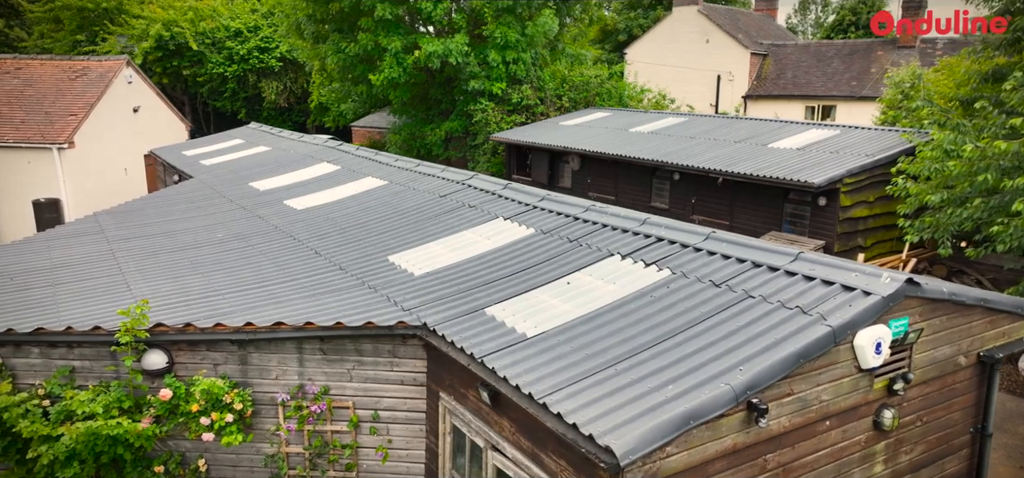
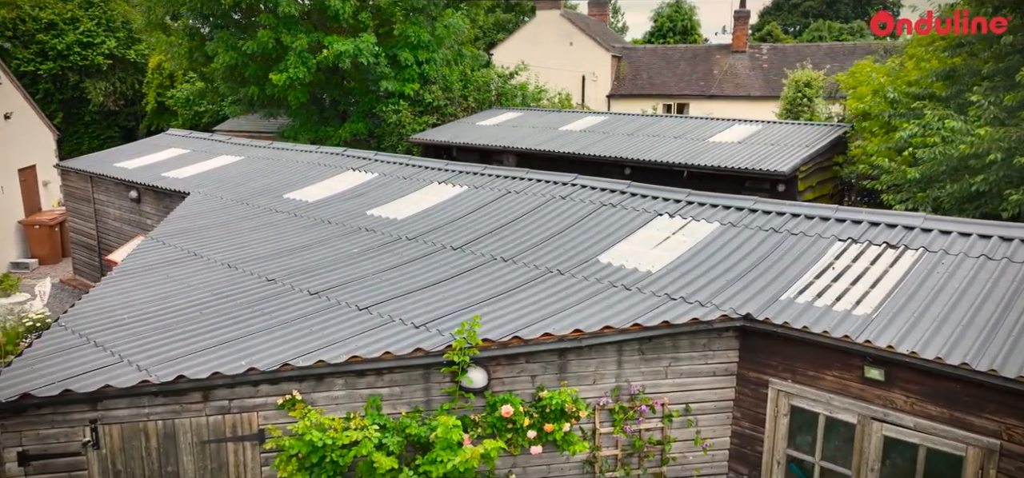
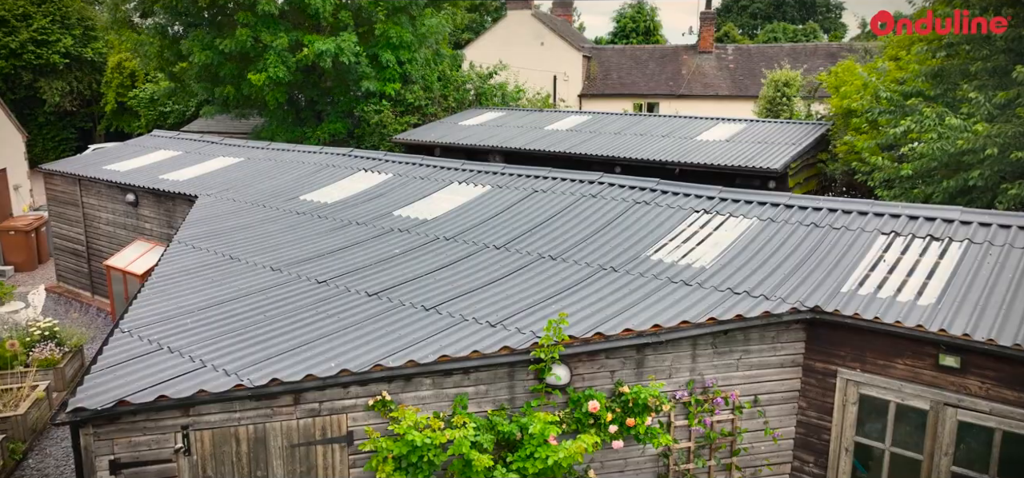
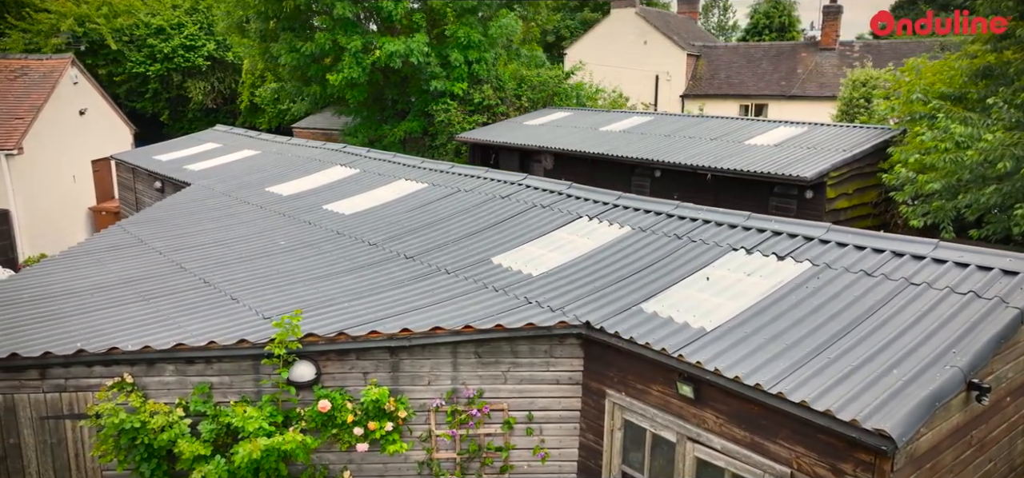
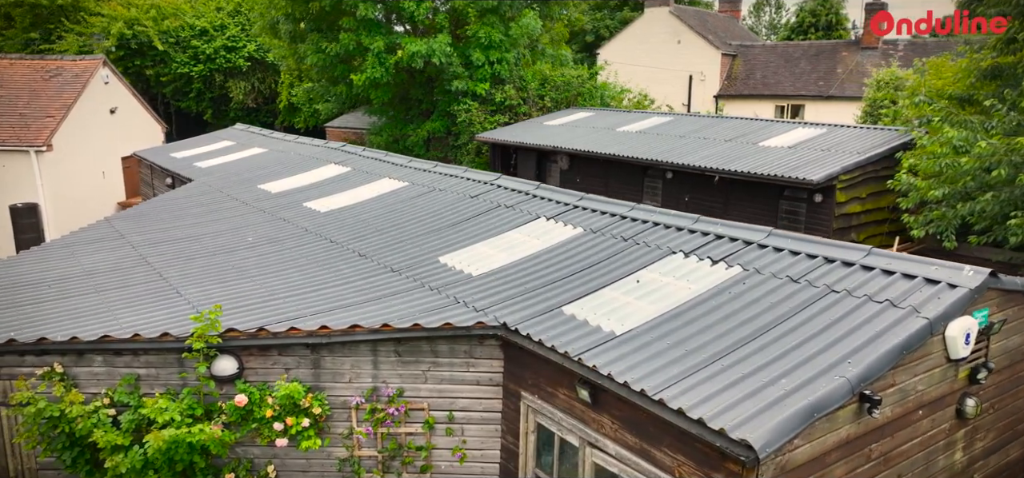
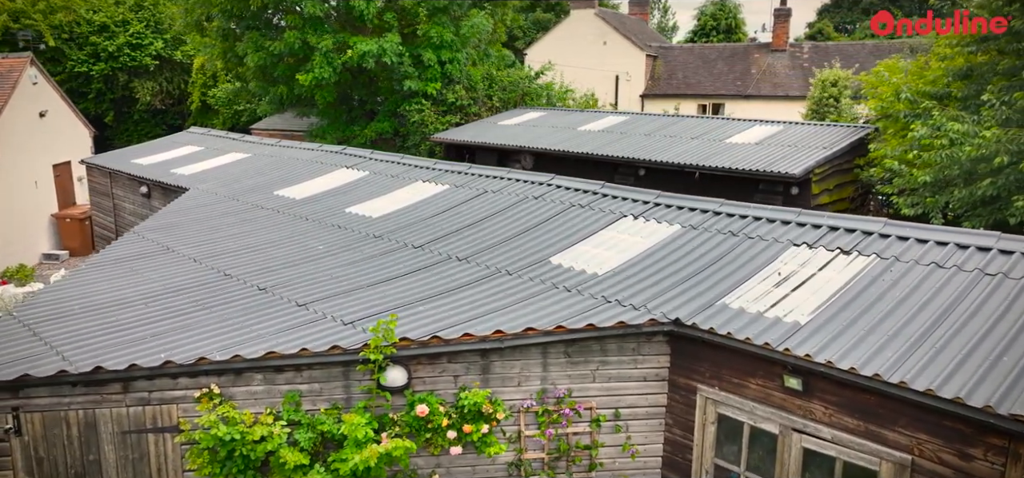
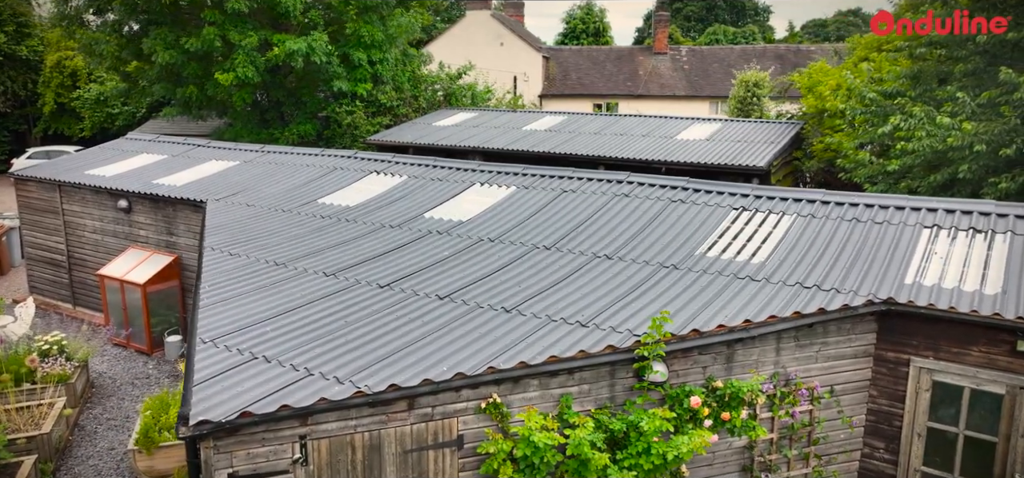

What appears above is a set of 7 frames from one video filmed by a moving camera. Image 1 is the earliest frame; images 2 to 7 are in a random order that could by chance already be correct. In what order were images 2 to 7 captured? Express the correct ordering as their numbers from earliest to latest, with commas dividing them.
5, 4, 6, 2, 3, 7
